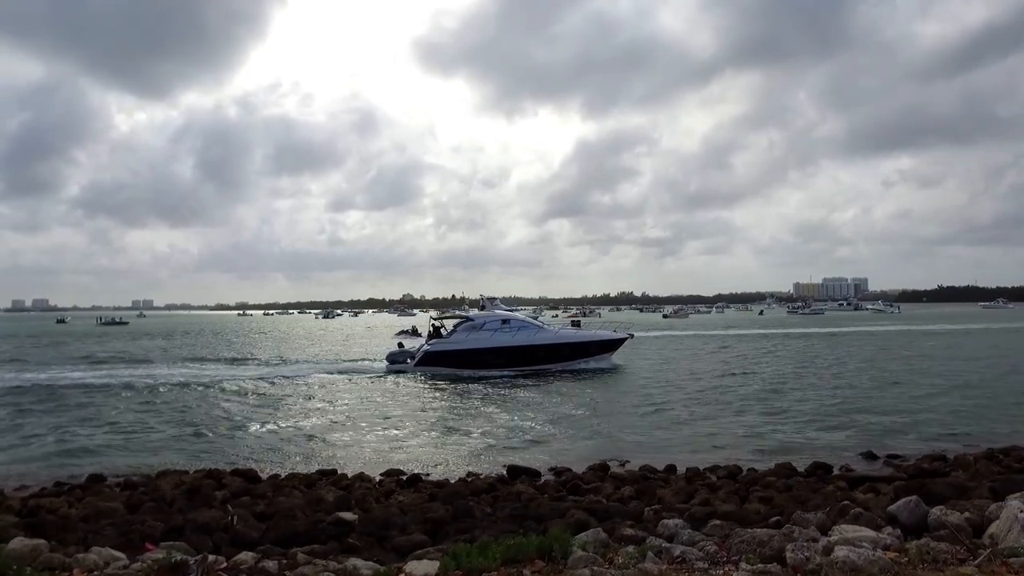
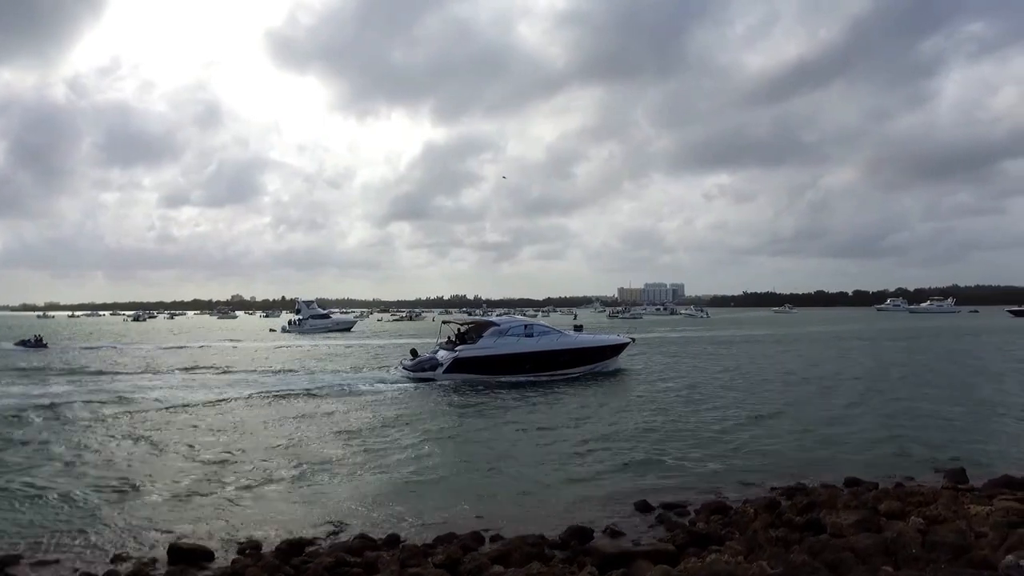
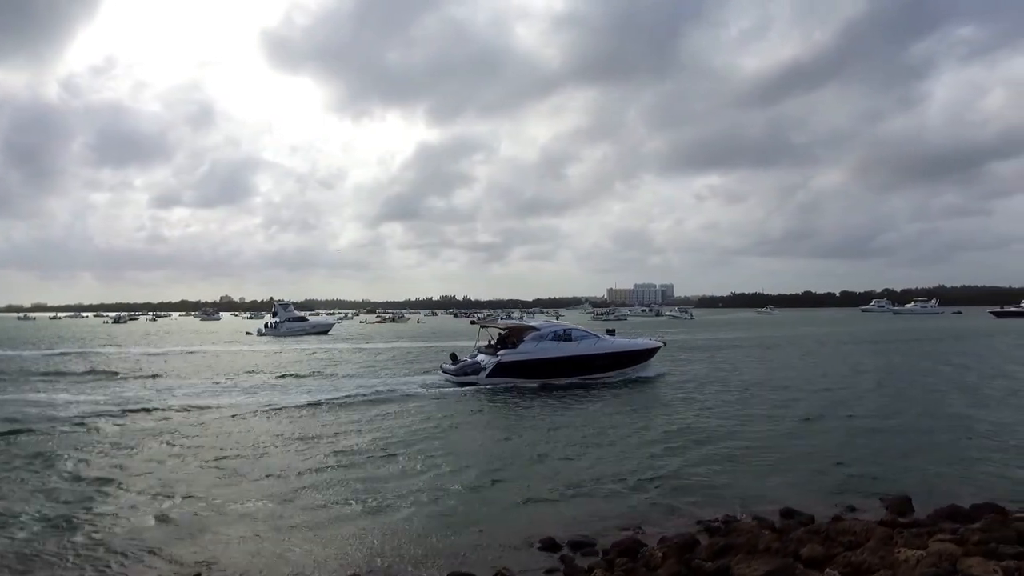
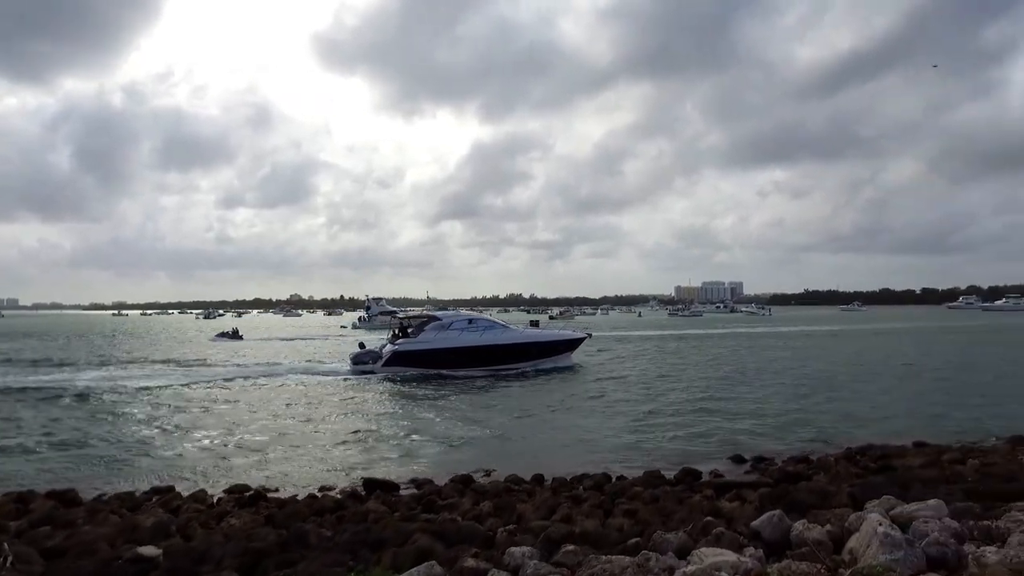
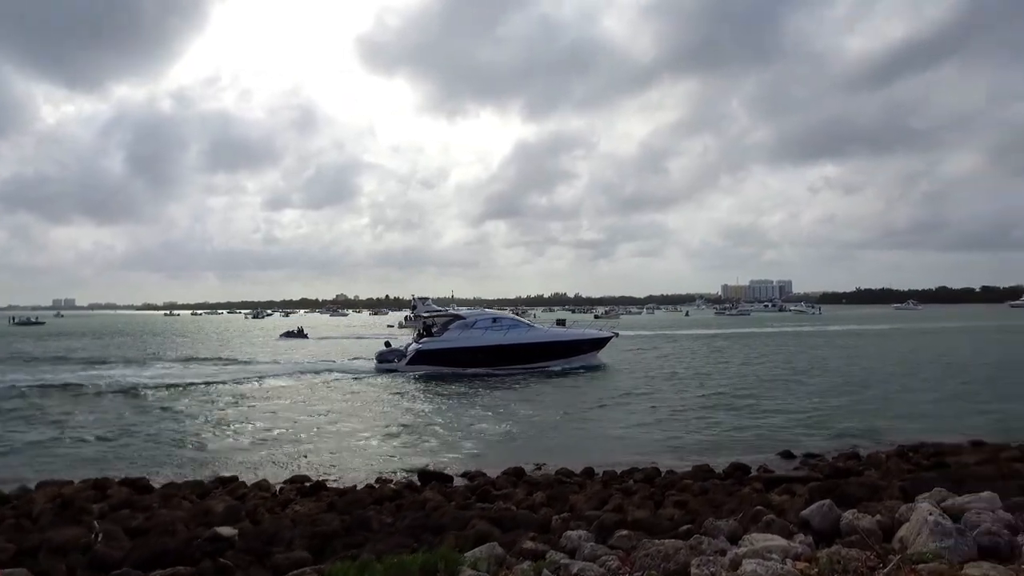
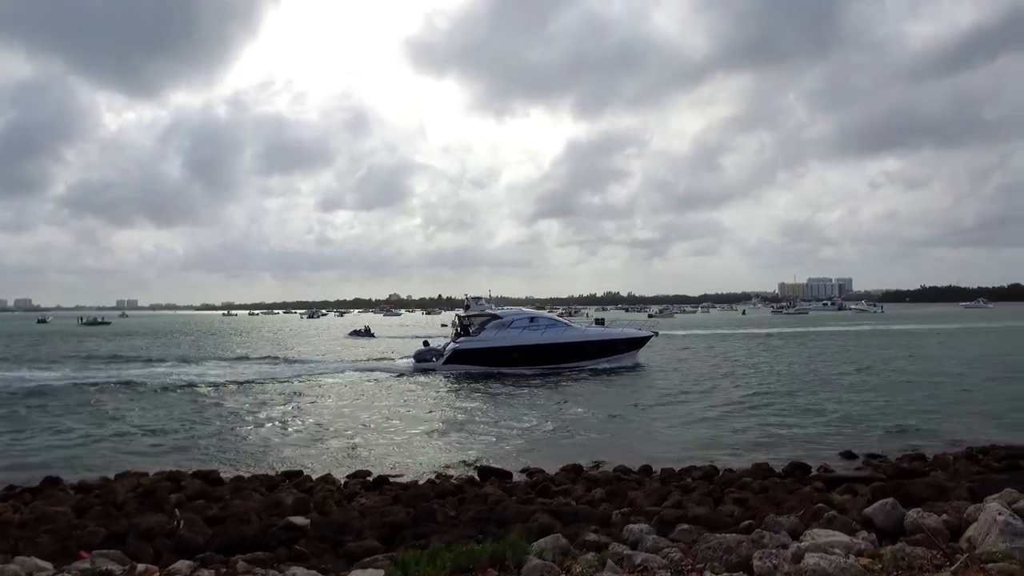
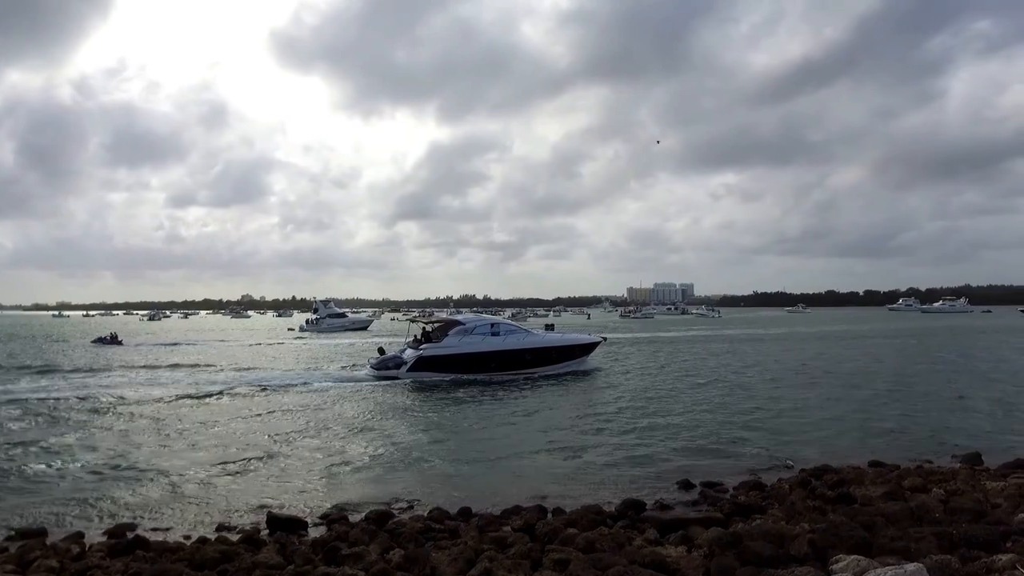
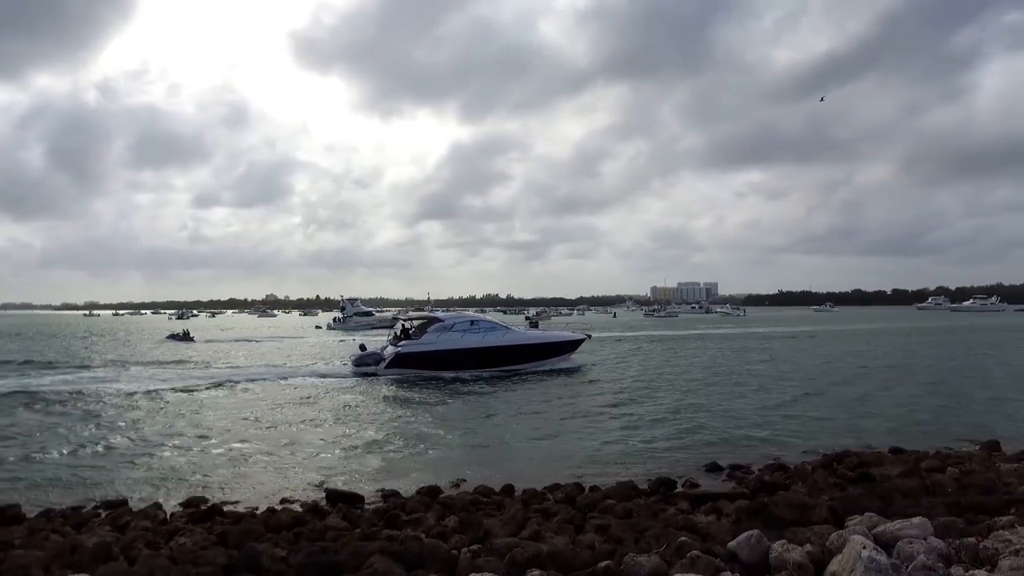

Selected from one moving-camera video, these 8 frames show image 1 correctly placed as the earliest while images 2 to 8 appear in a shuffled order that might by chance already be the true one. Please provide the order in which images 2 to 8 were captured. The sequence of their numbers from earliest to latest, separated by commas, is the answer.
6, 5, 4, 8, 7, 2, 3
